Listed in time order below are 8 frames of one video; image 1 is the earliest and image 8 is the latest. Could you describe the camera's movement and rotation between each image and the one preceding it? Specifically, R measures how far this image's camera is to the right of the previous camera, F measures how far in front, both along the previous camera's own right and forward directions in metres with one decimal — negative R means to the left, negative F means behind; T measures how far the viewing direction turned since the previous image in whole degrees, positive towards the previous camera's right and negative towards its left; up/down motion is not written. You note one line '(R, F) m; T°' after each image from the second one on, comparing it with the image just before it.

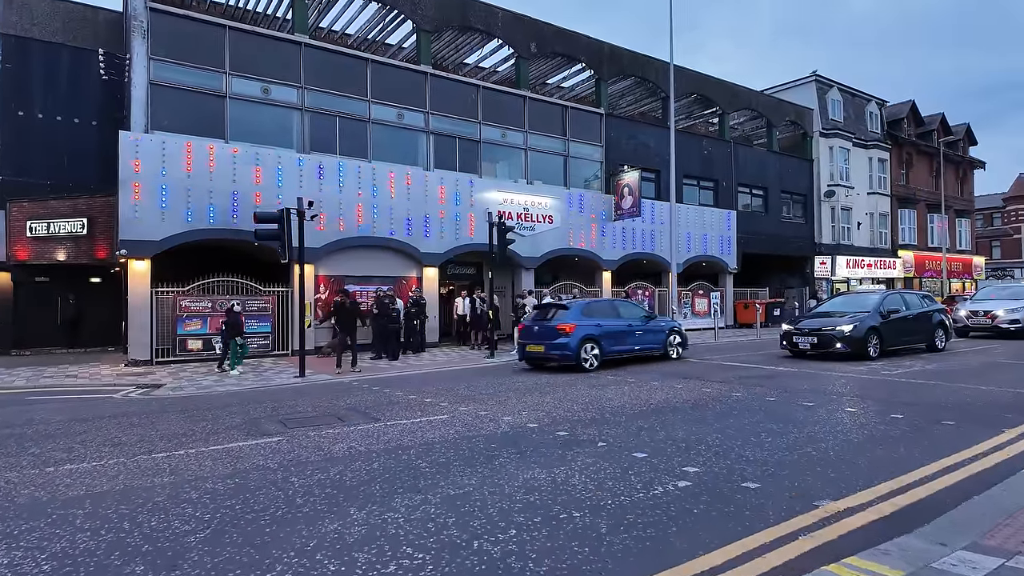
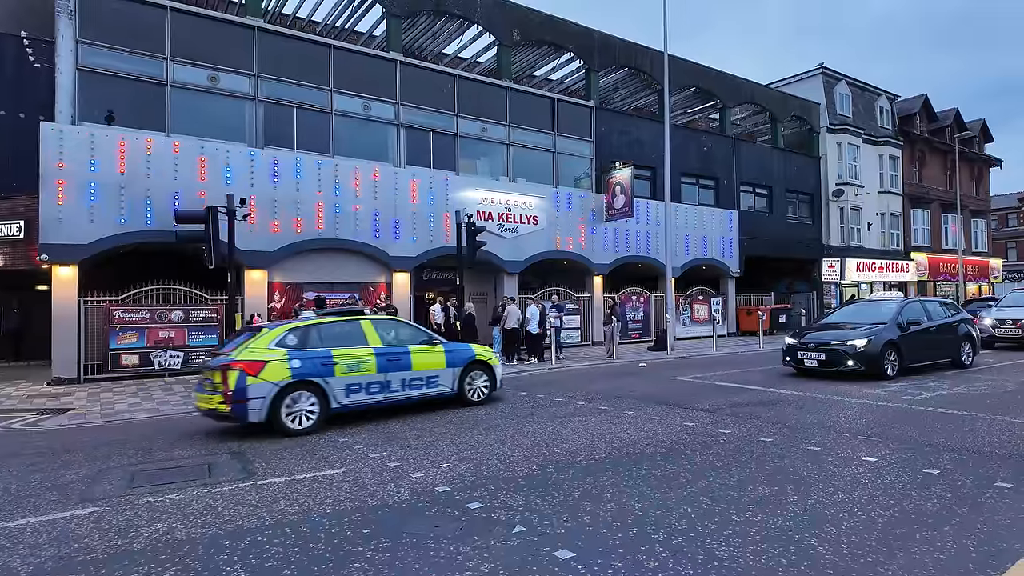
(+0.8, +1.6) m; -1°
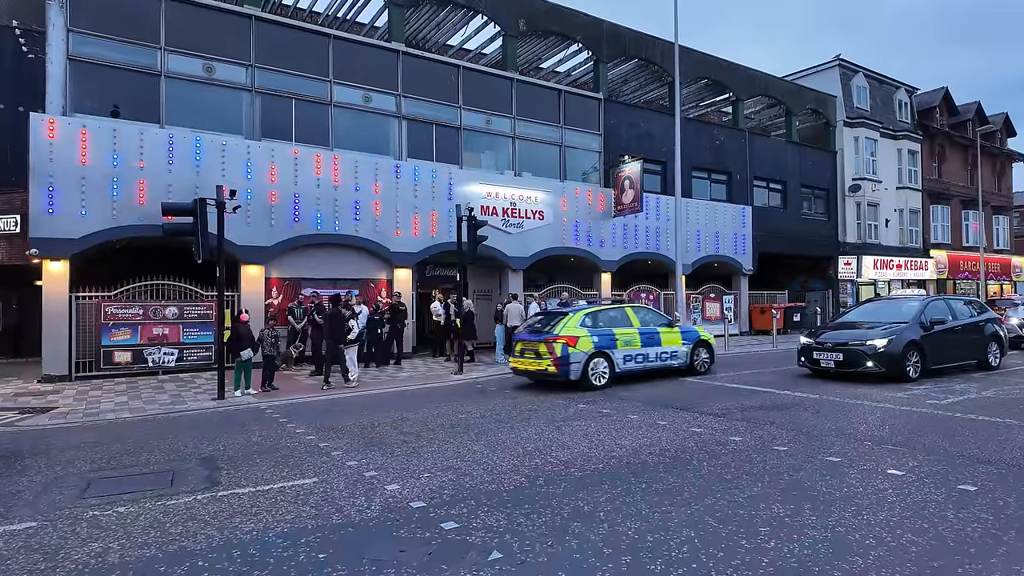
(+0.2, +0.5) m; -1°
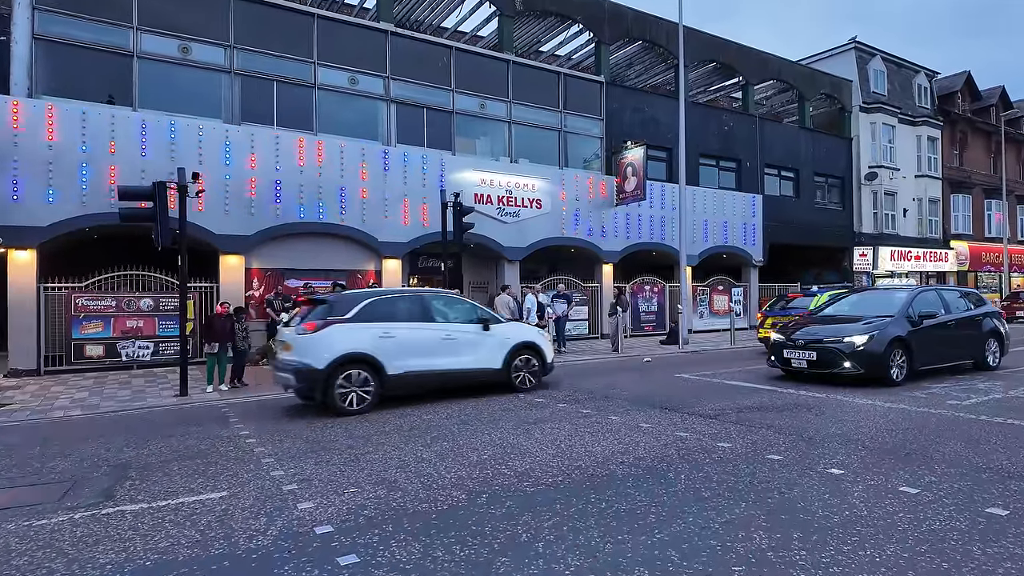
(+0.5, +0.8) m; -1°
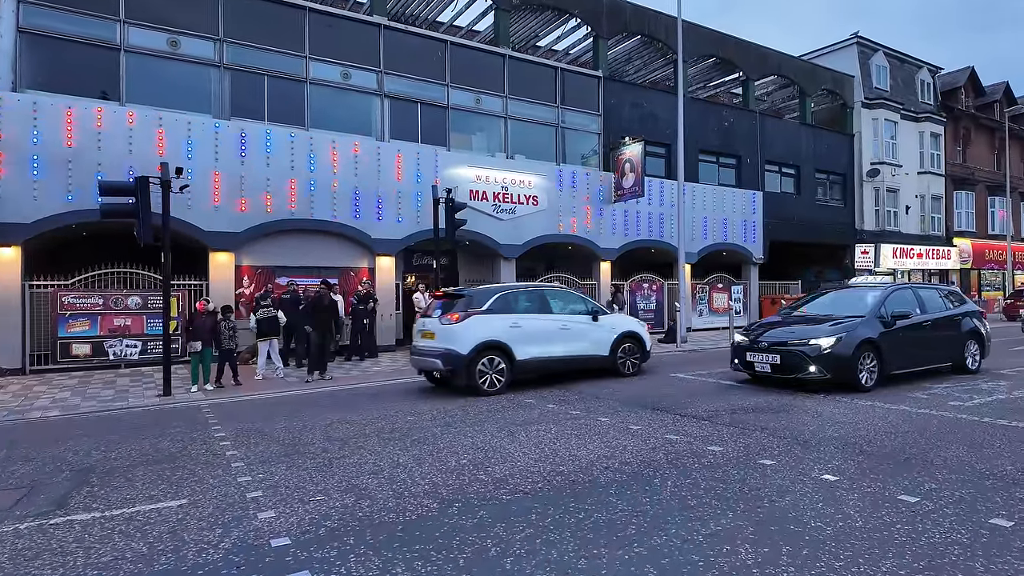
(+0.2, +0.2) m; 0°
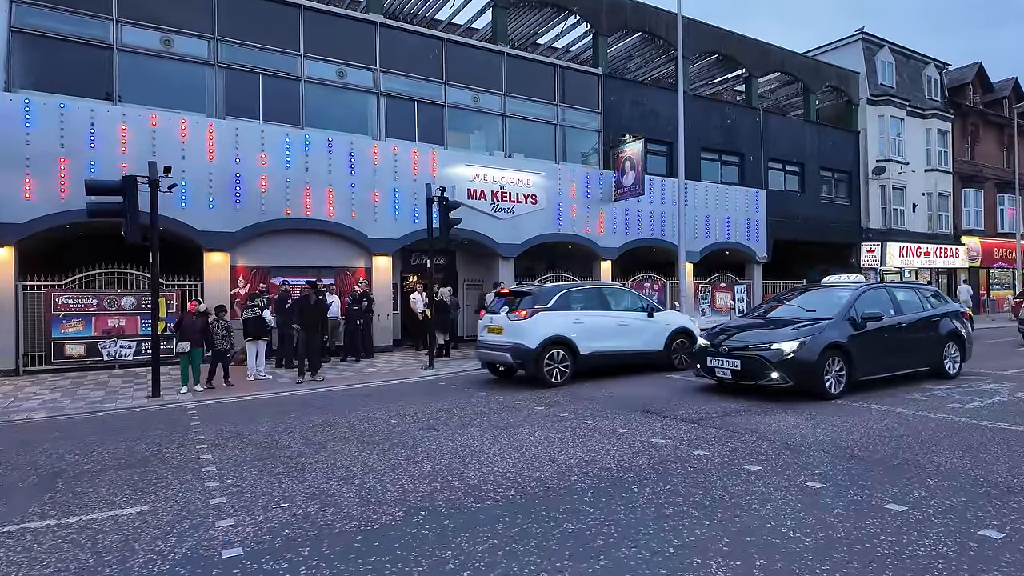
(+0.2, +0.2) m; -1°
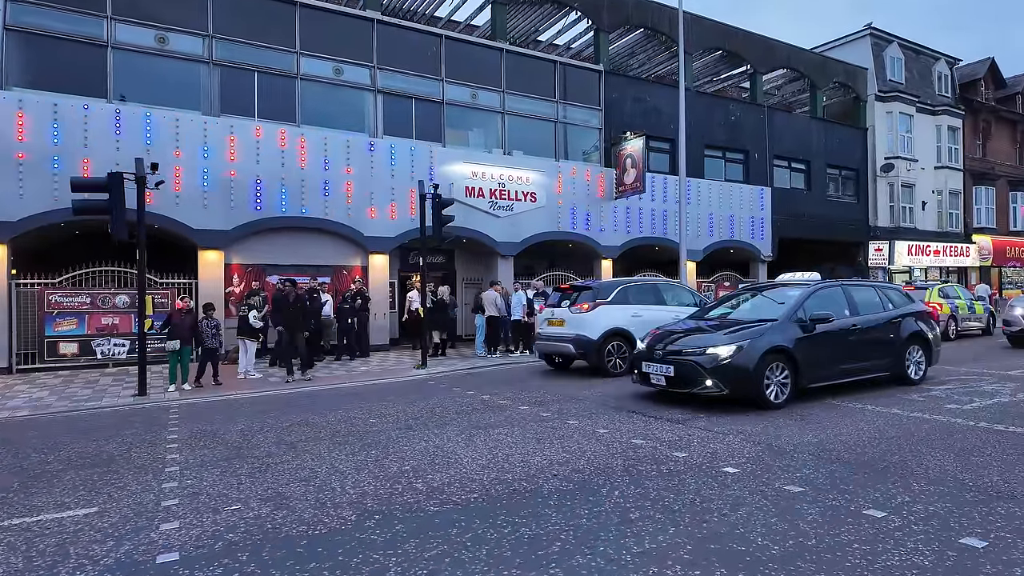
(+0.3, +0.2) m; -1°
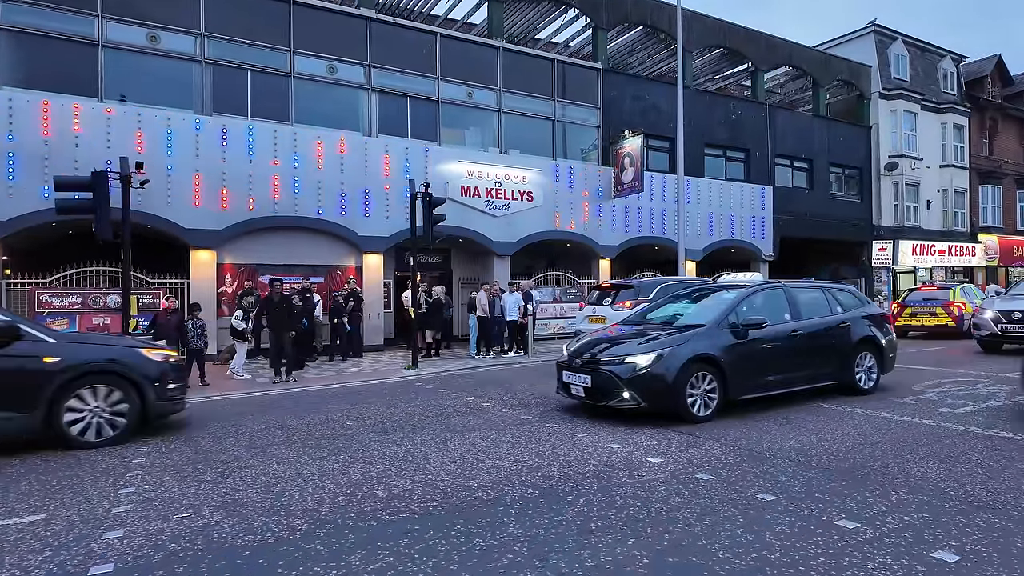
(+0.3, +0.1) m; -1°
